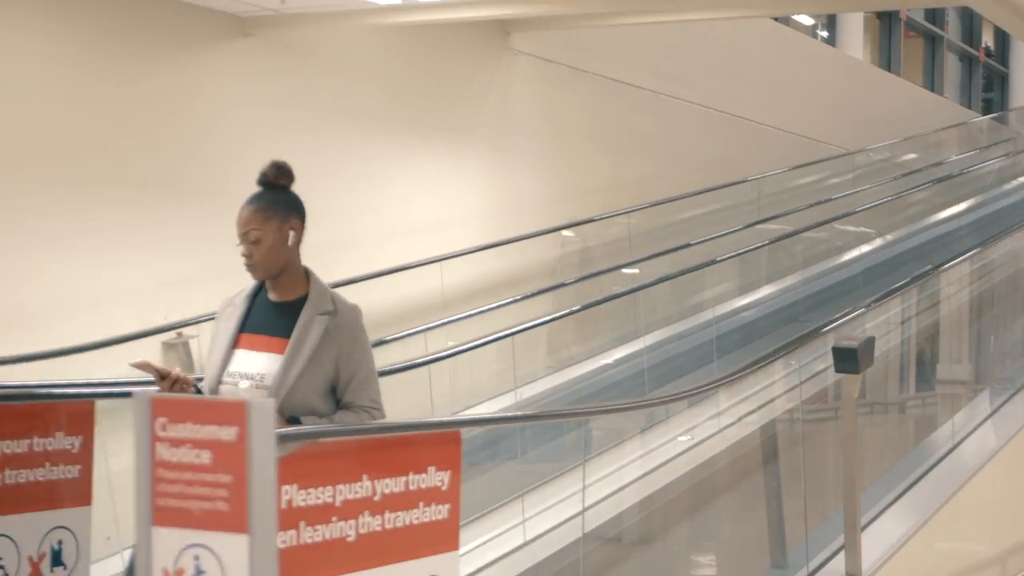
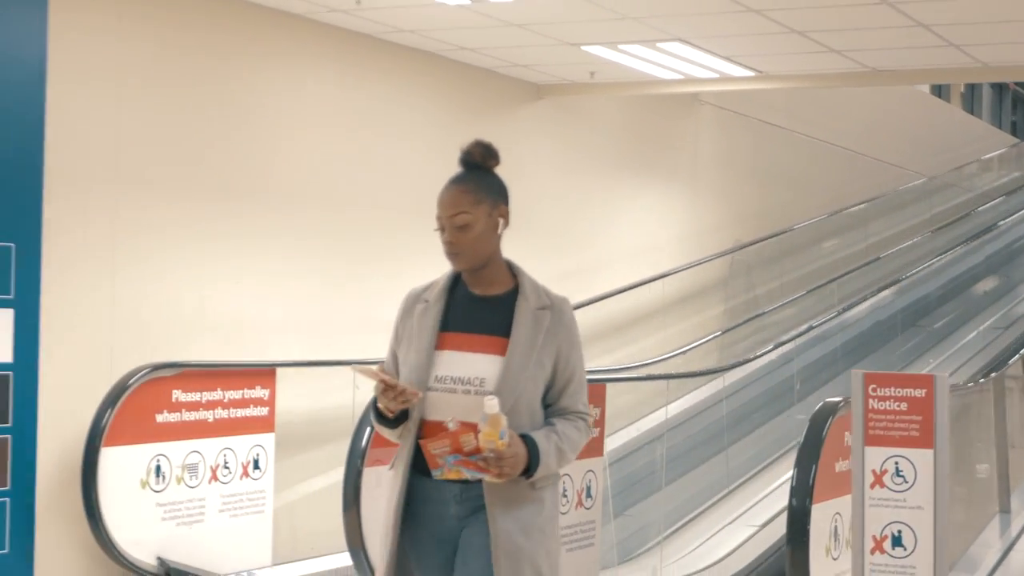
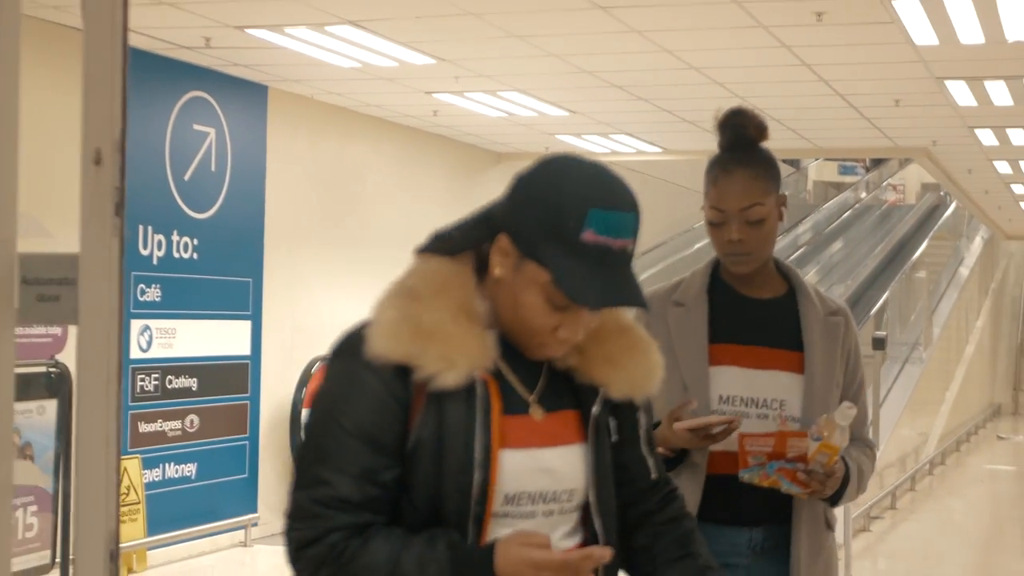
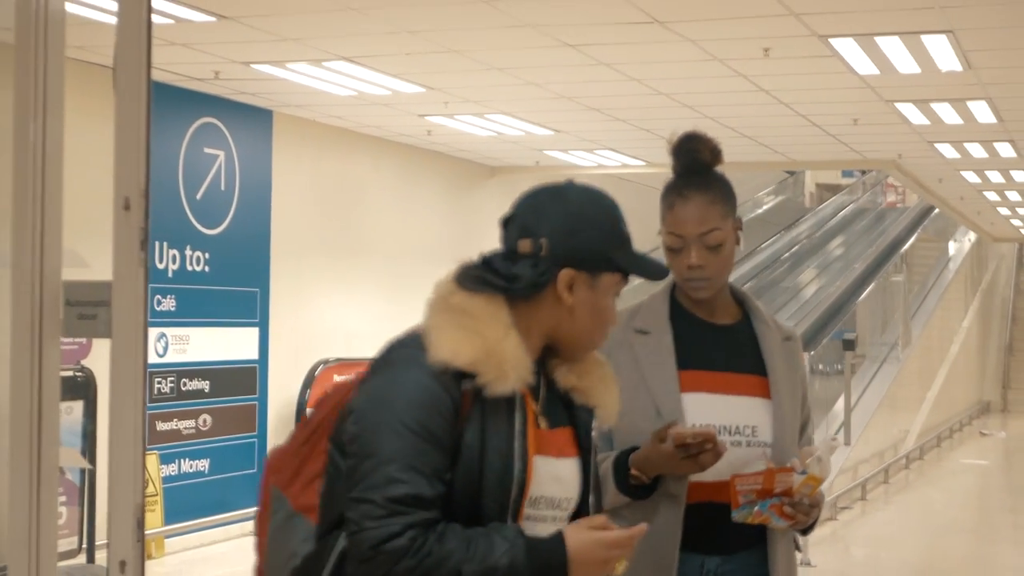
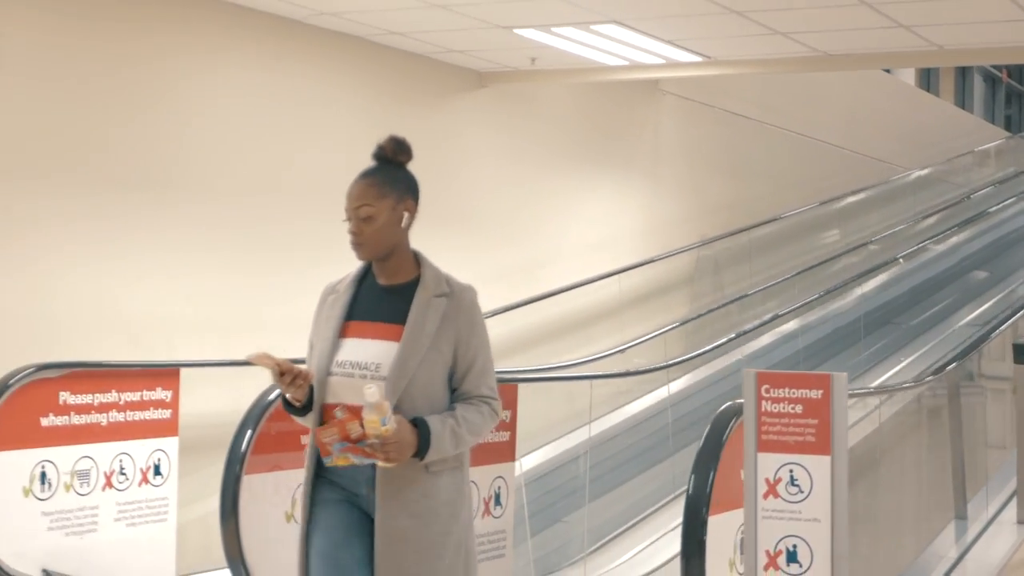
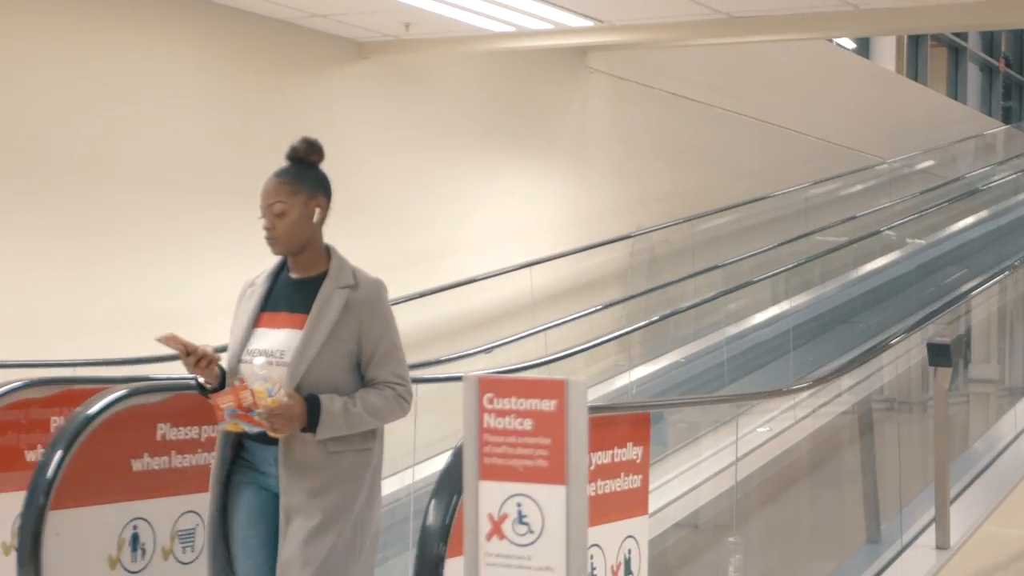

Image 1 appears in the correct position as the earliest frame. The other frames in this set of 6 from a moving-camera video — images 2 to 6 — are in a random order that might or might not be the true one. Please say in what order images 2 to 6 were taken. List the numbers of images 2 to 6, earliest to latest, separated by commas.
6, 5, 2, 3, 4
